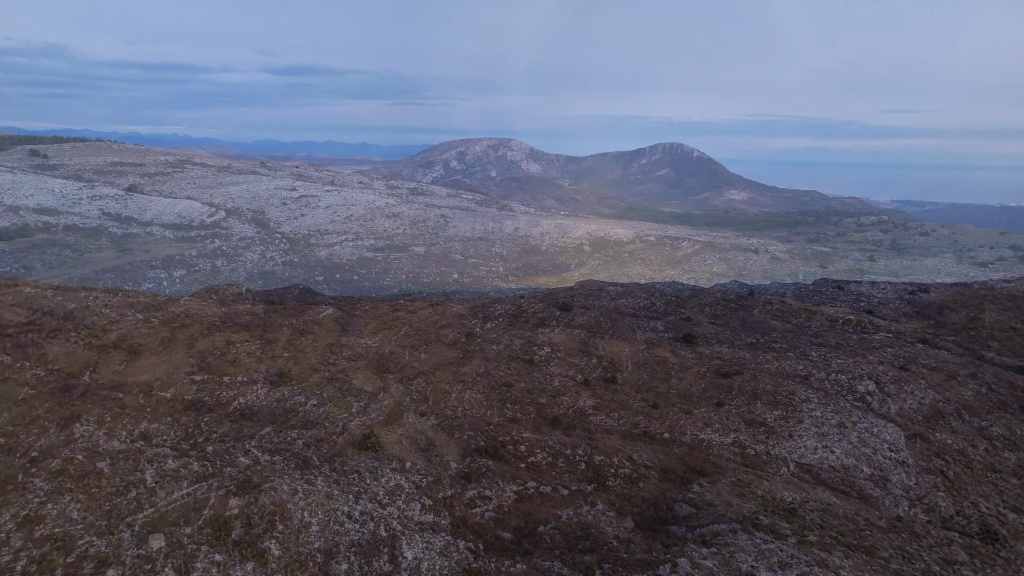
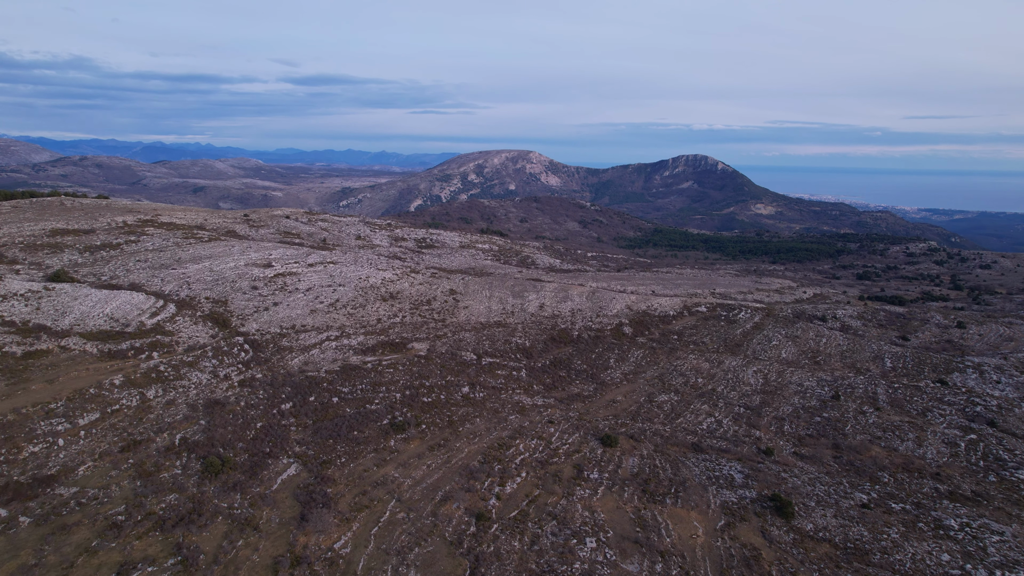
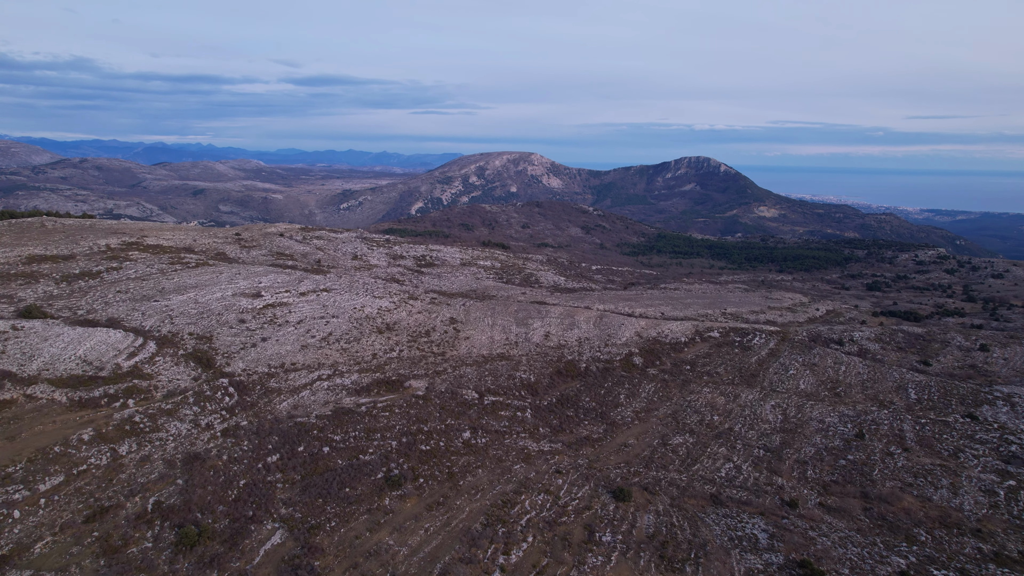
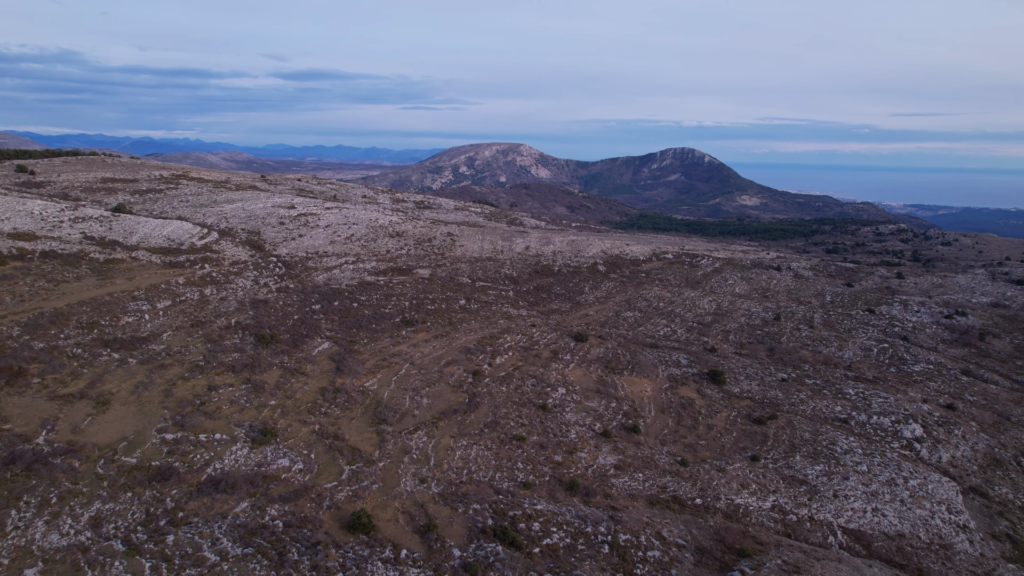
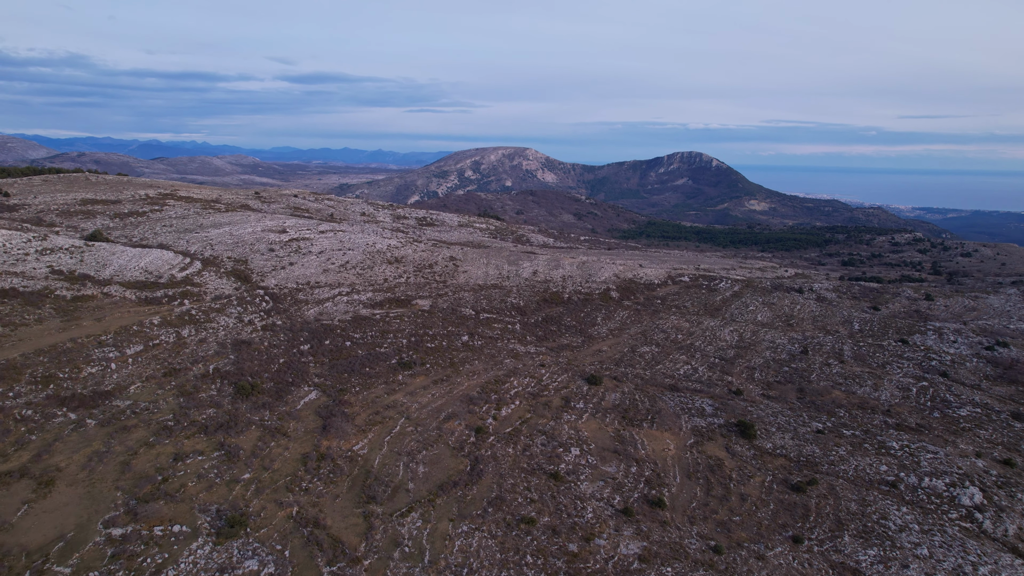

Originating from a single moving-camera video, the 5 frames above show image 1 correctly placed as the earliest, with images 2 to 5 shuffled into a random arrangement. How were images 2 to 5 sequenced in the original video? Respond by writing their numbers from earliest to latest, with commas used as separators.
4, 5, 2, 3
